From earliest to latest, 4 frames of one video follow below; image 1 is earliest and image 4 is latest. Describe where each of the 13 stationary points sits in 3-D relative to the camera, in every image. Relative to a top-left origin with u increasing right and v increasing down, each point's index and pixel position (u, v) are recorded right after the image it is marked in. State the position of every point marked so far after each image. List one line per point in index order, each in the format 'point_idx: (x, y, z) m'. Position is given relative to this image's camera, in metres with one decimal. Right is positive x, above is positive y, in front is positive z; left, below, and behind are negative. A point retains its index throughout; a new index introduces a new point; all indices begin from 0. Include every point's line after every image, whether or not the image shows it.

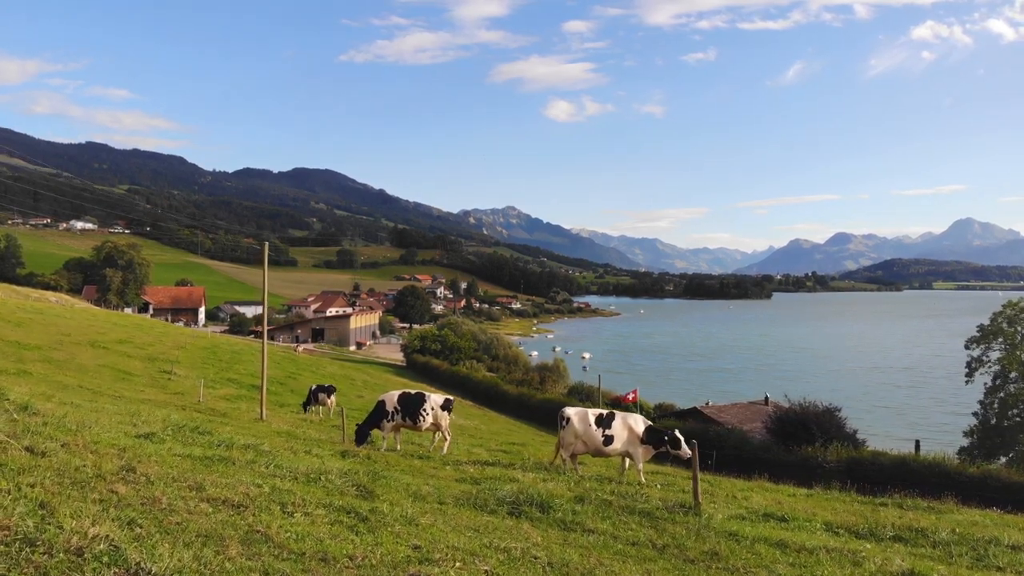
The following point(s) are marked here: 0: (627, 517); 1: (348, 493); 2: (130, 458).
0: (+1.5, -3.0, +8.0) m
1: (-1.8, -2.4, +7.0) m
2: (-4.2, -1.9, +6.9) m
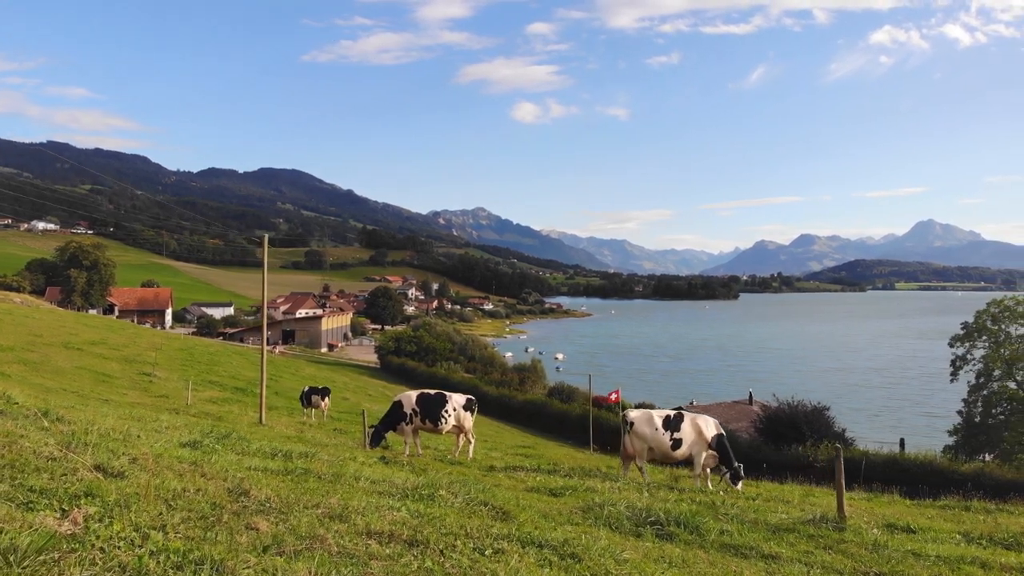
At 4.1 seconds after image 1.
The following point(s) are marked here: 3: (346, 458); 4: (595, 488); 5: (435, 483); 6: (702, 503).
0: (+3.0, -2.8, +6.9) m
1: (-0.3, -2.1, +5.7) m
2: (-2.6, -1.7, +5.5) m
3: (-3.0, -3.0, +11.0) m
4: (+1.4, -3.5, +10.7) m
5: (-1.0, -2.6, +8.1) m
6: (+3.0, -3.4, +9.8) m
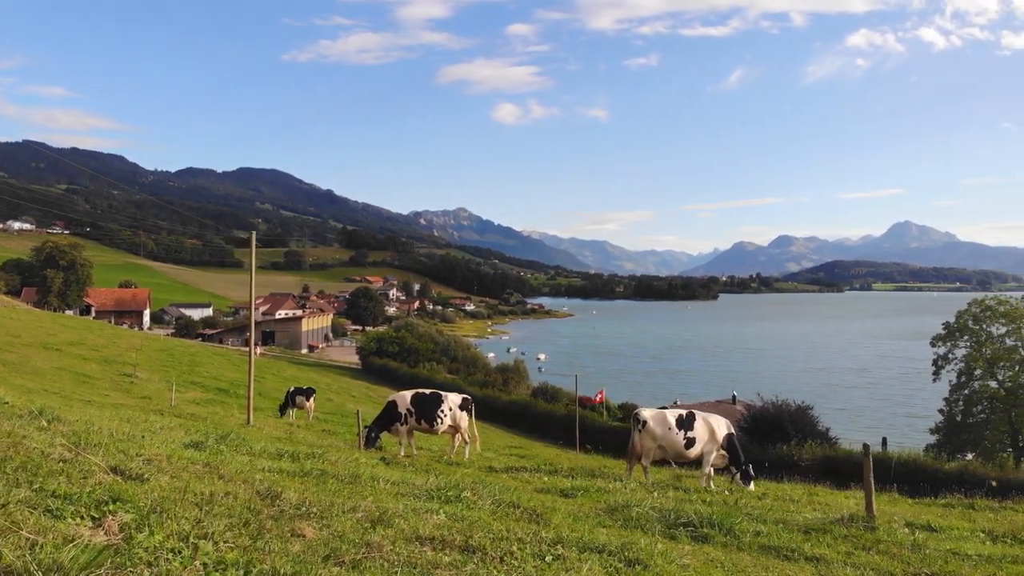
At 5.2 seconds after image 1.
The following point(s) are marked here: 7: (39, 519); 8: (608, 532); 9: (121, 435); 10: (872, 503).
0: (+3.3, -2.7, +6.7) m
1: (+0.1, -2.0, +5.4) m
2: (-2.3, -1.6, +5.2) m
3: (-2.8, -2.9, +10.7) m
4: (+1.6, -3.4, +10.4) m
5: (-0.8, -2.5, +7.8) m
6: (+3.2, -3.3, +9.6) m
7: (-2.8, -1.4, +3.6) m
8: (+0.9, -2.2, +5.6) m
9: (-4.7, -1.8, +7.3) m
10: (+4.7, -2.8, +8.0) m
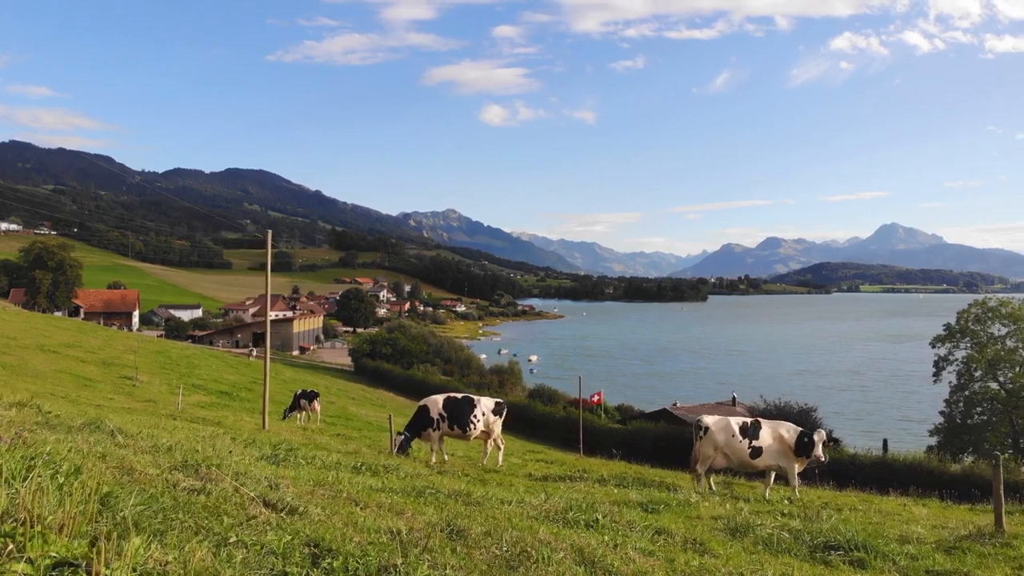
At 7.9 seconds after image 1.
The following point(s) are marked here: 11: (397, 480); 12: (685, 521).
0: (+4.5, -2.7, +6.1) m
1: (+1.3, -2.0, +4.8) m
2: (-1.0, -1.6, +4.6) m
3: (-1.6, -3.0, +10.1) m
4: (+2.8, -3.4, +9.8) m
5: (+0.4, -2.5, +7.2) m
6: (+4.4, -3.4, +9.0) m
7: (-1.6, -1.3, +3.0) m
8: (+2.1, -2.2, +5.0) m
9: (-3.5, -1.8, +6.7) m
10: (+5.9, -2.8, +7.5) m
11: (-1.3, -2.2, +7.0) m
12: (+2.1, -2.8, +7.2) m
